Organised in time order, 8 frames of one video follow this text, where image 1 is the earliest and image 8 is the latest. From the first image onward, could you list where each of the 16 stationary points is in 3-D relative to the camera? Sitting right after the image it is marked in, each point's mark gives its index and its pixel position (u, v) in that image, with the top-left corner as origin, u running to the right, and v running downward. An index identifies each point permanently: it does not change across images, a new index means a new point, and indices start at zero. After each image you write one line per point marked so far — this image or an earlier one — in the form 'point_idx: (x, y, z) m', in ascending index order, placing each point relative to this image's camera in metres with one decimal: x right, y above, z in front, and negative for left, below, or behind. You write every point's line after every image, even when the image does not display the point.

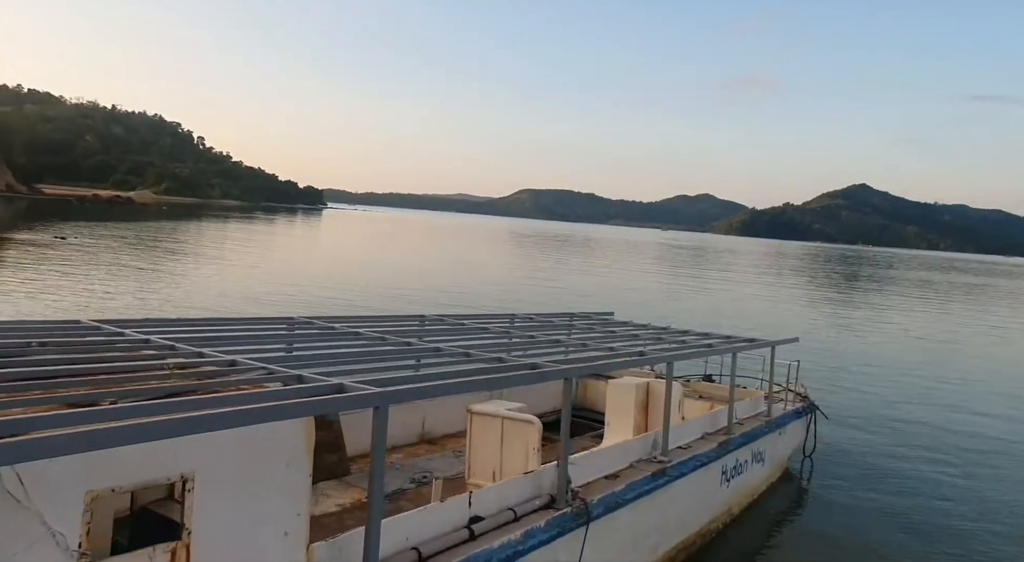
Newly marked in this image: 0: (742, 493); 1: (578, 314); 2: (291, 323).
0: (+2.8, -2.7, +10.3) m
1: (+1.0, -0.5, +12.2) m
2: (-2.1, -0.4, +7.9) m
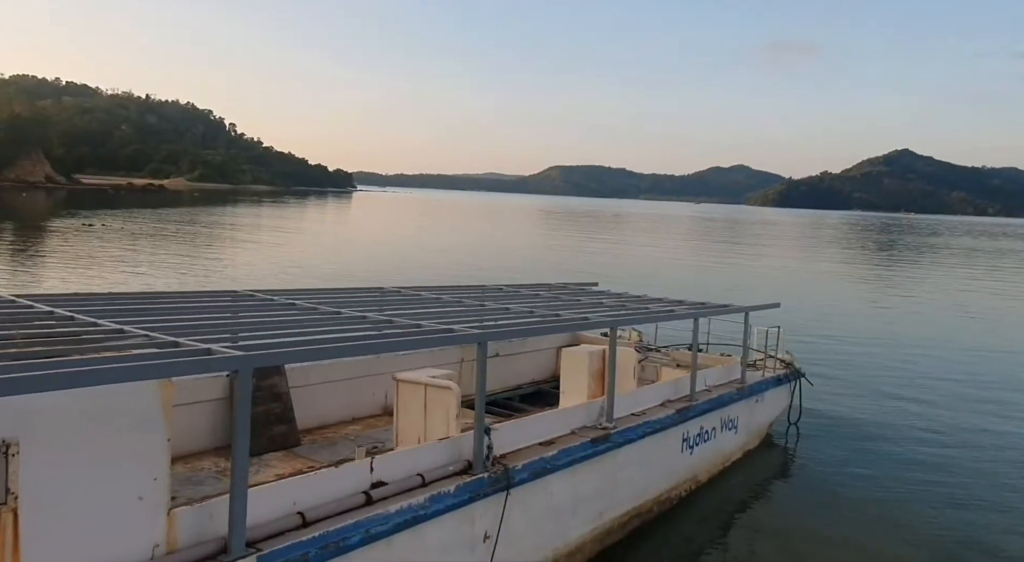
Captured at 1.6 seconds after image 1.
0: (+2.4, -2.2, +10.2) m
1: (+0.7, -0.1, +12.1) m
2: (-2.6, -0.1, +8.0) m
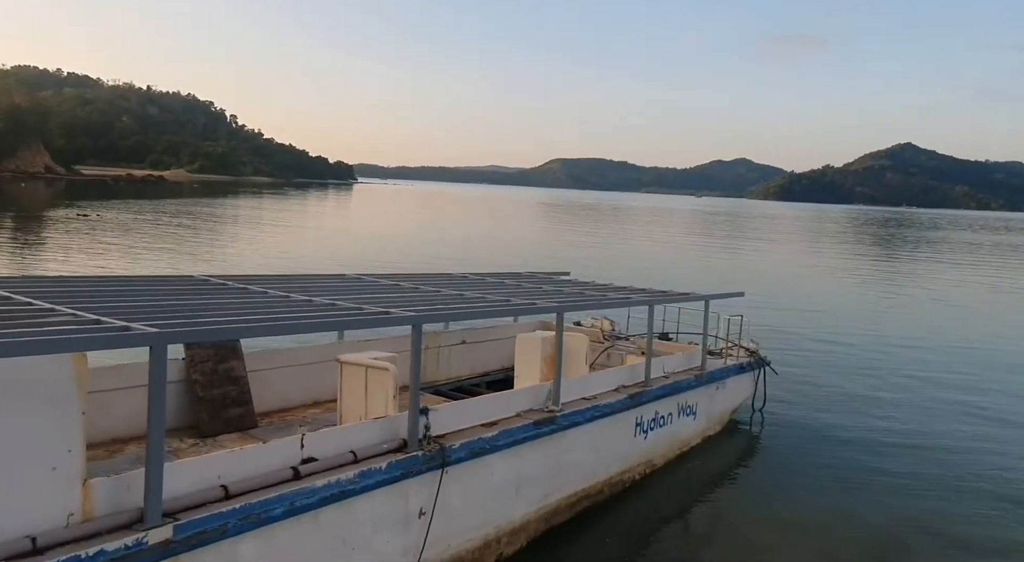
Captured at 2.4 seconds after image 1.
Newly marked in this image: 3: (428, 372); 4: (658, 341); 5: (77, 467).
0: (+1.9, -2.1, +10.4) m
1: (+0.2, +0.1, +12.3) m
2: (-3.1, 0.0, +8.1) m
3: (-1.1, -1.2, +11.1) m
4: (+2.2, -1.0, +12.5) m
5: (-2.4, -1.0, +4.6) m
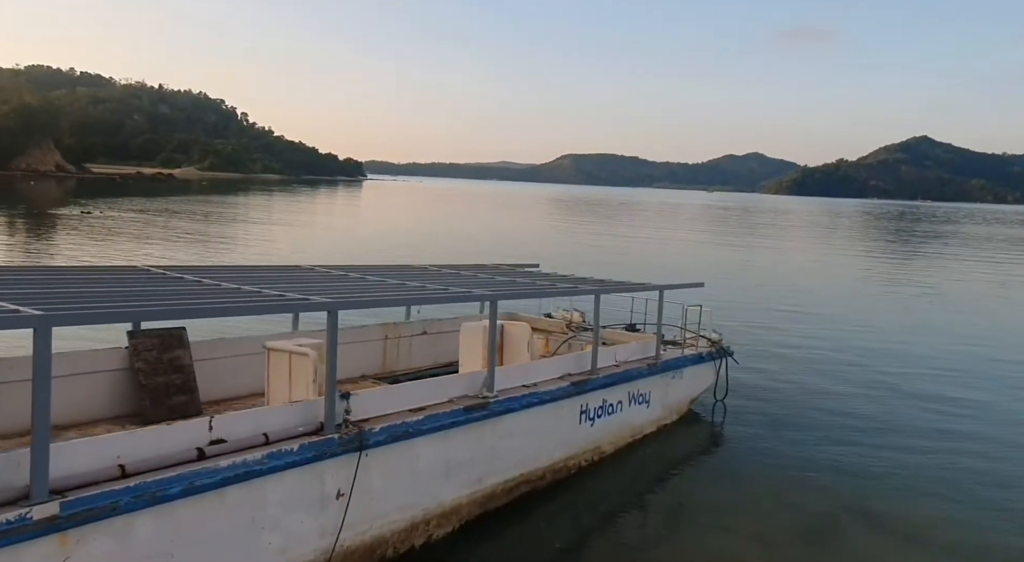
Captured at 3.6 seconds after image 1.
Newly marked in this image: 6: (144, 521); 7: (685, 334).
0: (+1.3, -2.0, +10.5) m
1: (-0.4, +0.2, +12.4) m
2: (-3.7, +0.1, +8.3) m
3: (-1.7, -1.1, +11.2) m
4: (+1.7, -0.8, +12.6) m
5: (-3.1, -0.9, +4.8) m
6: (-2.3, -1.5, +5.2) m
7: (+2.7, -0.9, +12.9) m
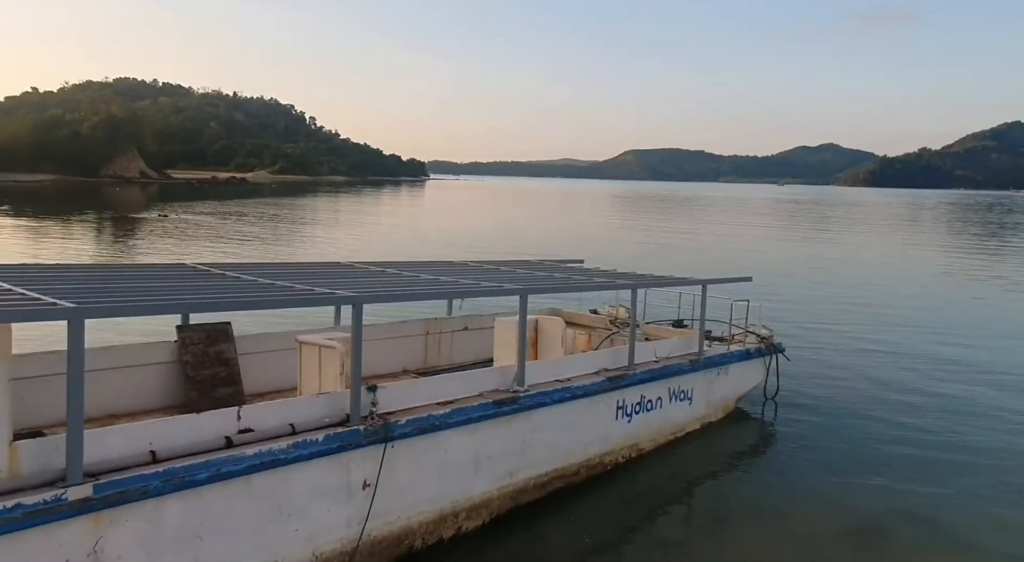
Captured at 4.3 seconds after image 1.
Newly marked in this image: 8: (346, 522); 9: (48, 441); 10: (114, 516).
0: (+1.8, -1.9, +10.4) m
1: (+0.2, +0.3, +12.5) m
2: (-3.4, +0.1, +8.7) m
3: (-1.1, -1.0, +11.4) m
4: (+2.3, -0.7, +12.5) m
5: (-3.1, -0.9, +5.1) m
6: (-2.2, -1.5, +5.5) m
7: (+3.4, -0.8, +12.8) m
8: (-1.3, -1.9, +6.6) m
9: (-2.9, -1.0, +5.3) m
10: (-2.5, -1.5, +5.2) m
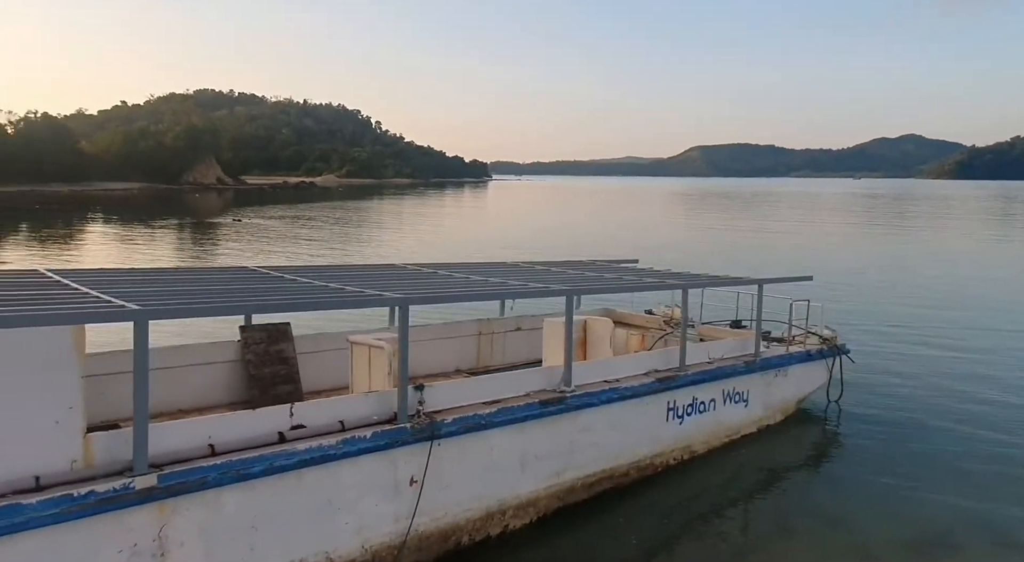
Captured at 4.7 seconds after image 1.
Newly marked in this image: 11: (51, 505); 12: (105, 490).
0: (+2.4, -1.9, +10.4) m
1: (+1.0, +0.3, +12.6) m
2: (-2.9, +0.1, +9.1) m
3: (-0.4, -1.1, +11.6) m
4: (+3.1, -0.7, +12.5) m
5: (-2.8, -0.9, +5.5) m
6: (-2.0, -1.5, +5.8) m
7: (+4.2, -0.8, +12.6) m
8: (-1.0, -1.9, +6.8) m
9: (-2.7, -1.0, +5.6) m
10: (-2.3, -1.5, +5.6) m
11: (-2.8, -1.4, +5.1) m
12: (-2.6, -1.3, +5.3) m
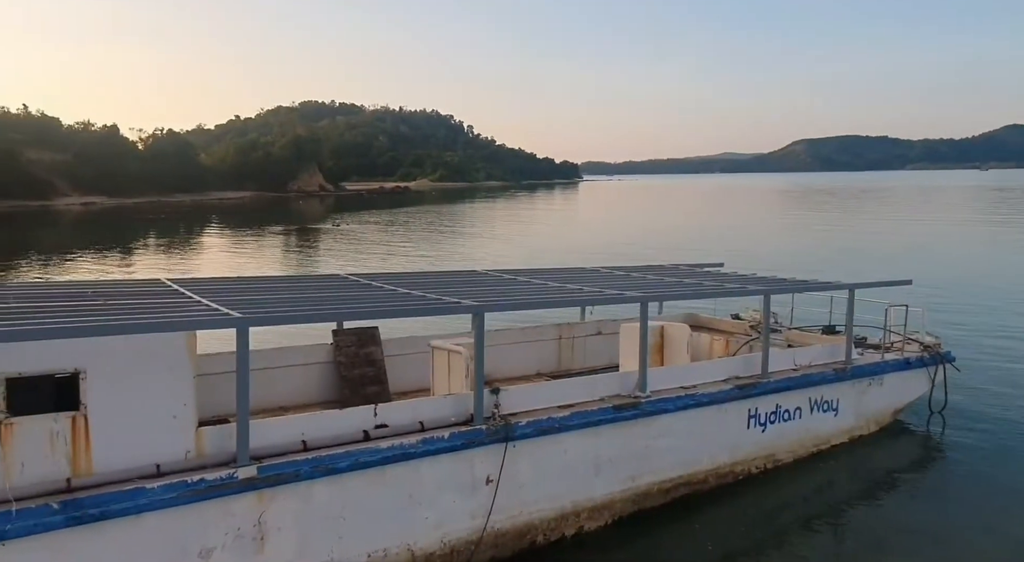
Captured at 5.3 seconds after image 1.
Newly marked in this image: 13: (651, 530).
0: (+3.4, -1.9, +10.4) m
1: (+2.3, +0.2, +12.8) m
2: (-2.1, 0.0, +9.7) m
3: (+0.7, -1.1, +11.9) m
4: (+4.3, -0.8, +12.4) m
5: (-2.4, -1.0, +6.1) m
6: (-1.5, -1.6, +6.3) m
7: (+5.4, -0.8, +12.4) m
8: (-0.4, -2.0, +7.2) m
9: (-2.2, -1.1, +6.3) m
10: (-1.8, -1.6, +6.1) m
11: (-2.4, -1.4, +5.7) m
12: (-2.1, -1.4, +5.9) m
13: (+1.5, -2.6, +8.8) m
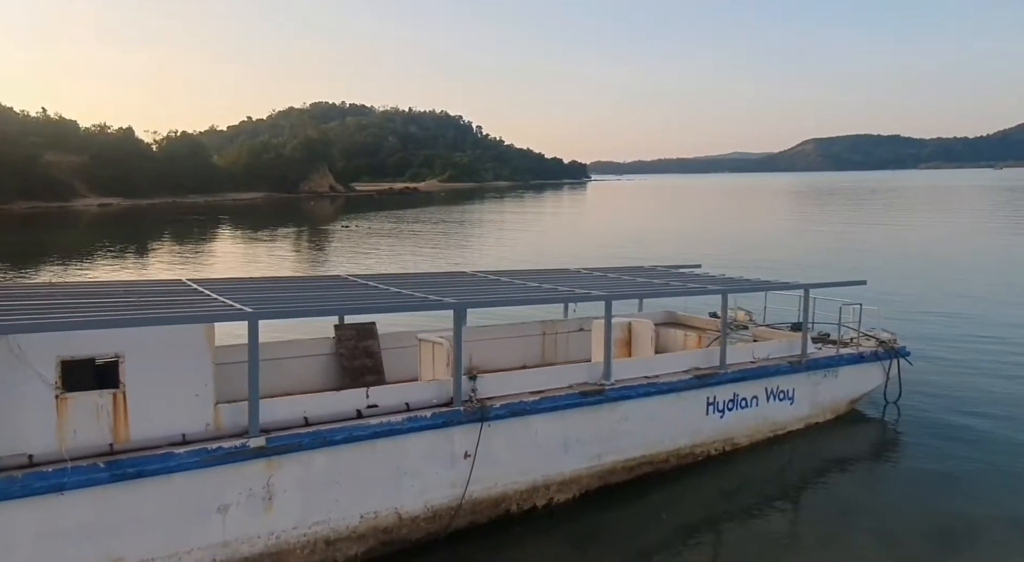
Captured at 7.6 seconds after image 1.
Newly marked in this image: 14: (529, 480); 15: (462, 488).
0: (+3.2, -2.0, +11.5) m
1: (+2.1, +0.2, +13.8) m
2: (-2.3, 0.0, +10.8) m
3: (+0.5, -1.1, +13.0) m
4: (+4.1, -0.8, +13.4) m
5: (-2.6, -1.0, +7.3) m
6: (-1.7, -1.6, +7.5) m
7: (+5.2, -0.8, +13.5) m
8: (-0.6, -2.0, +8.4) m
9: (-2.5, -1.1, +7.4) m
10: (-2.0, -1.6, +7.3) m
11: (-2.6, -1.4, +6.9) m
12: (-2.4, -1.4, +7.1) m
13: (+1.2, -2.6, +9.9) m
14: (+0.2, -2.1, +9.0) m
15: (-0.5, -2.1, +8.4) m
